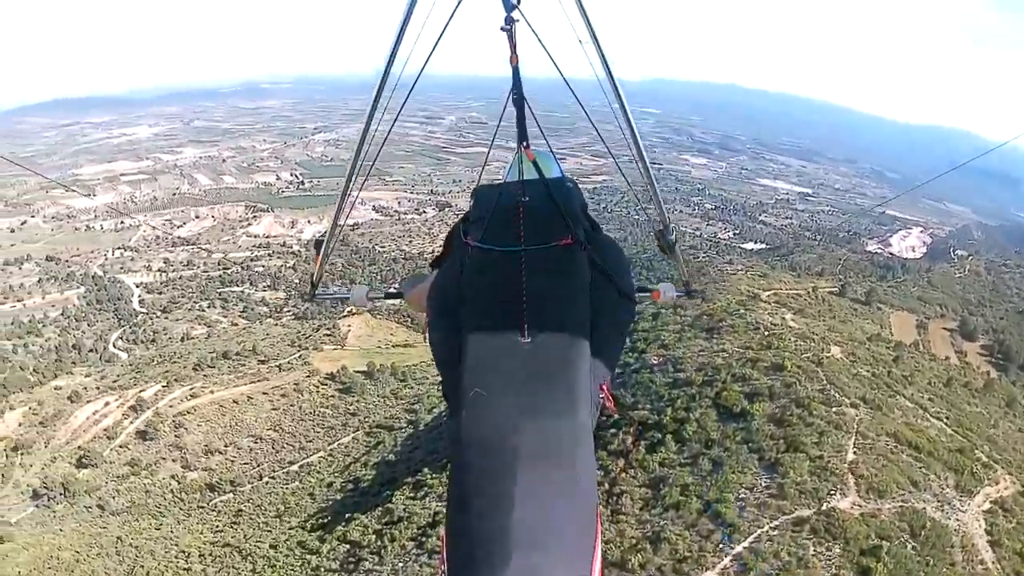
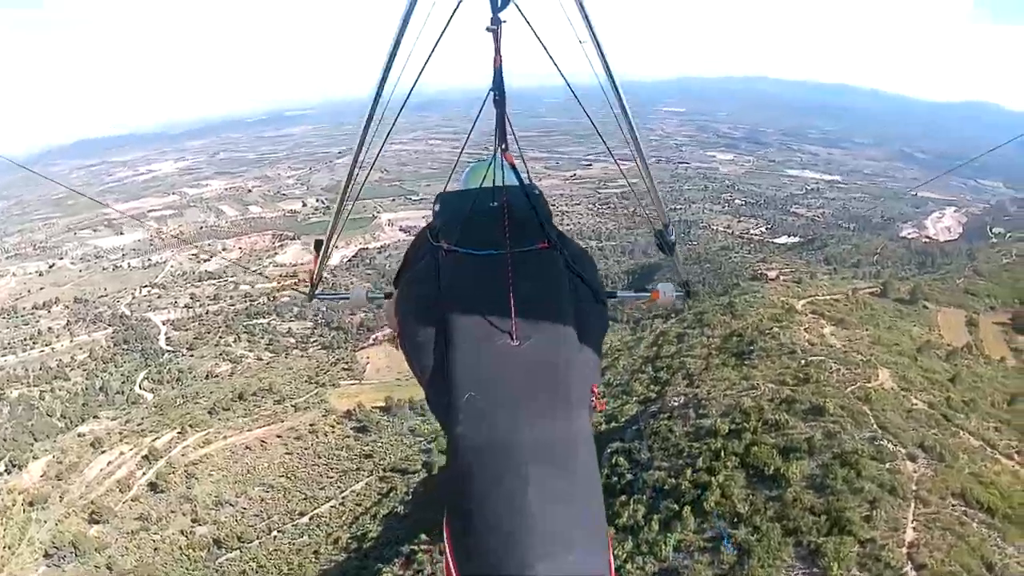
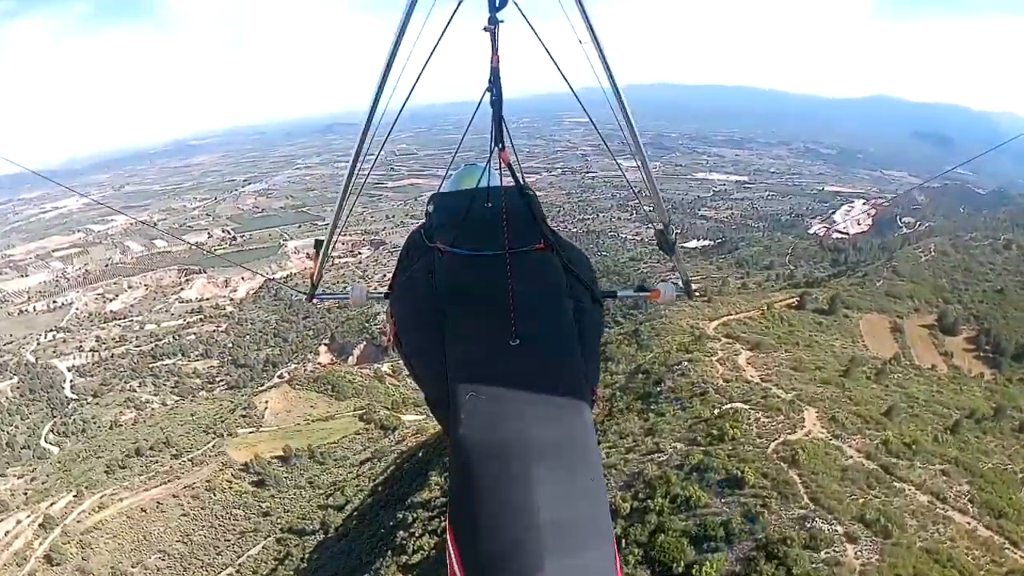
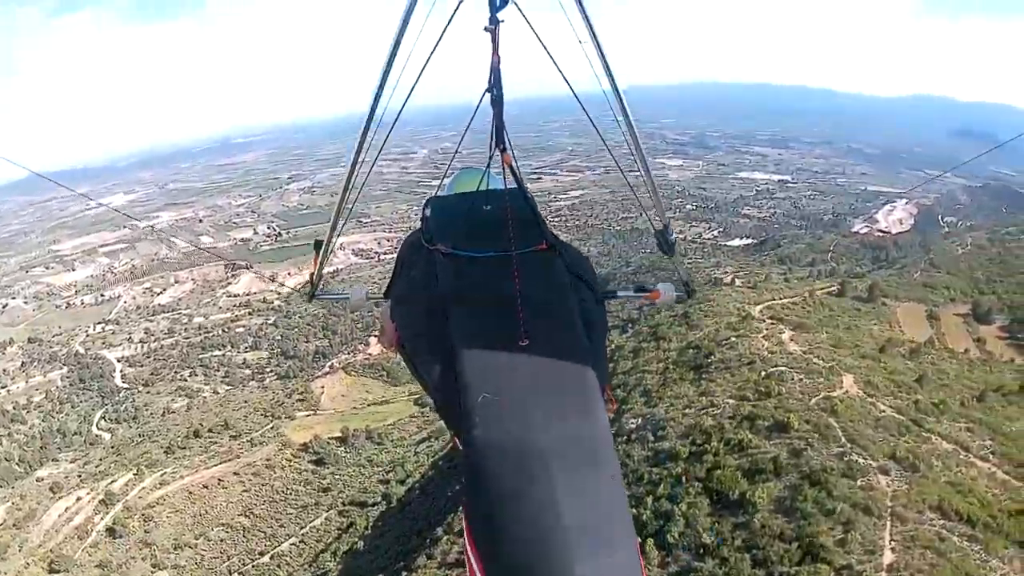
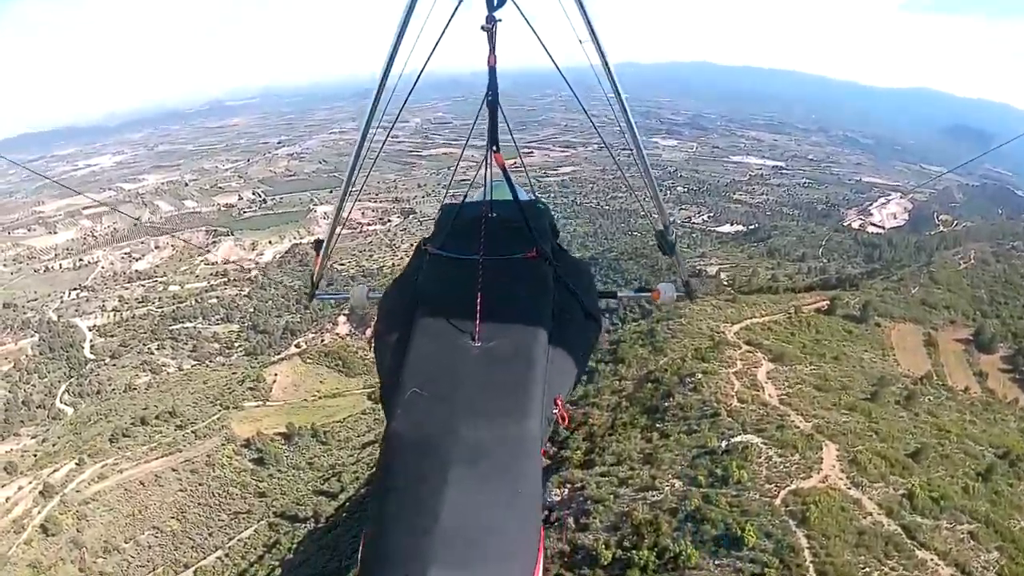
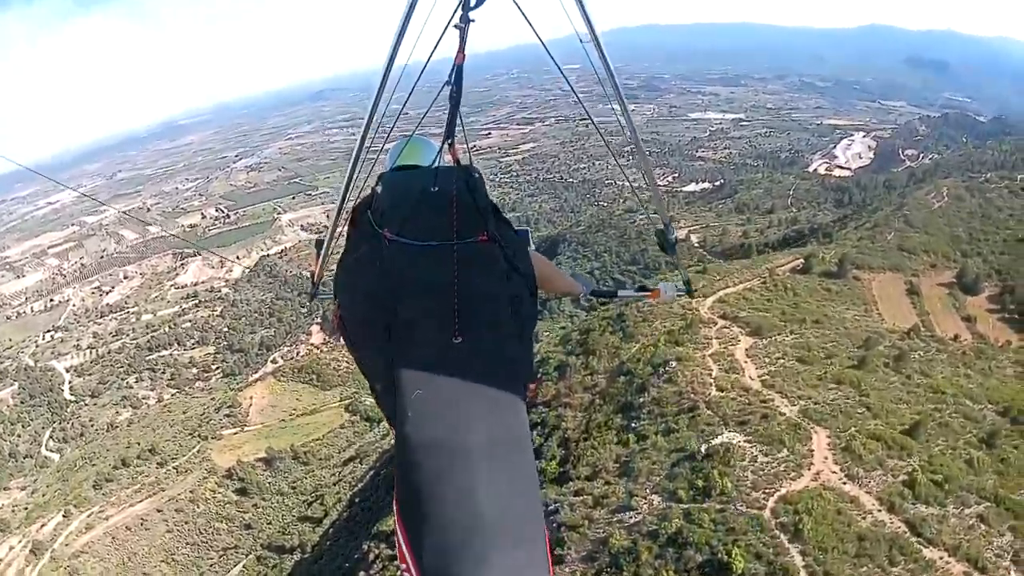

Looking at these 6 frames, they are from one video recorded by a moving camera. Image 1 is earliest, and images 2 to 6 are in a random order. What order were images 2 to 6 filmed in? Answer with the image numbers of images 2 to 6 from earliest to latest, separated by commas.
2, 4, 3, 5, 6
